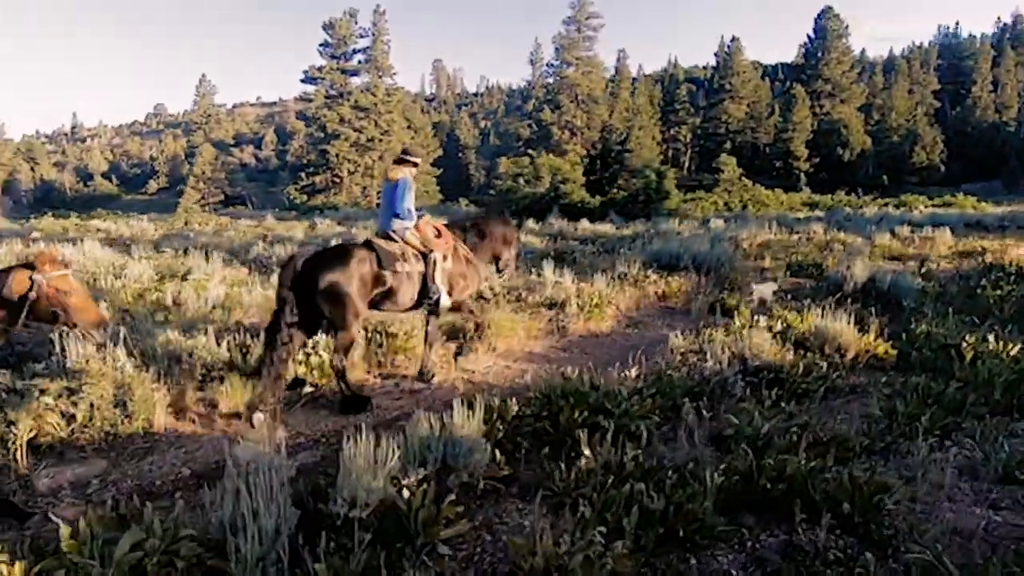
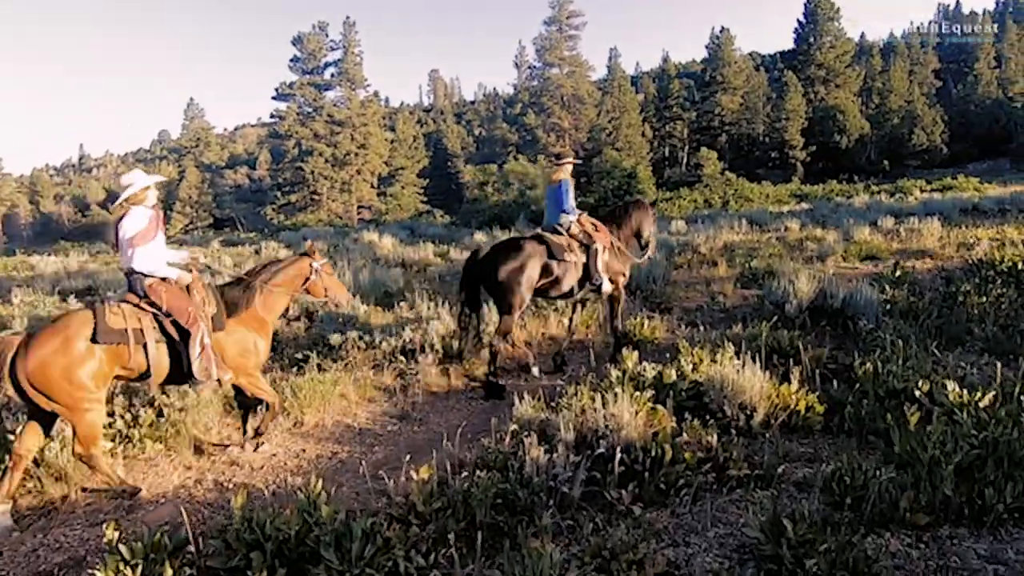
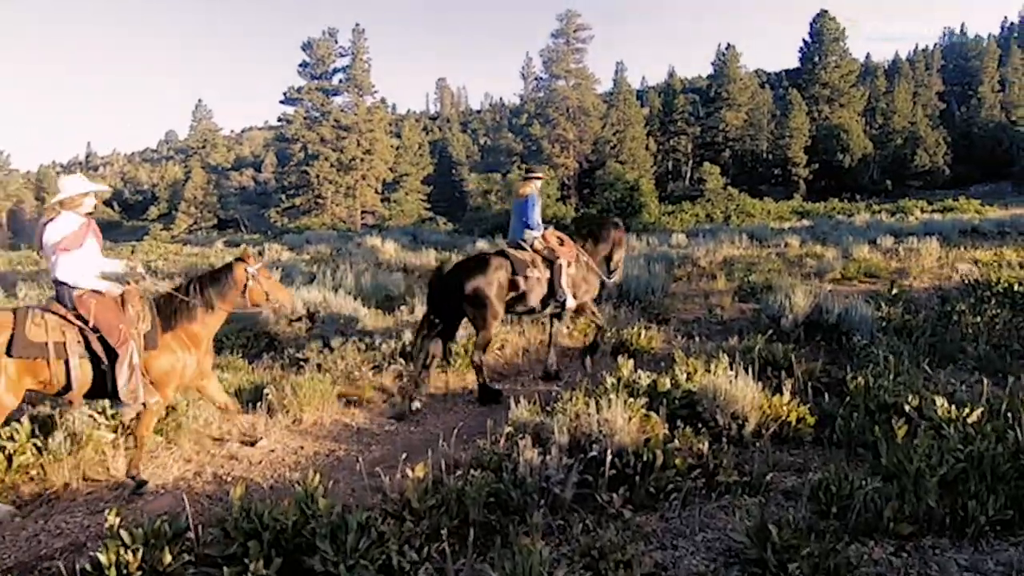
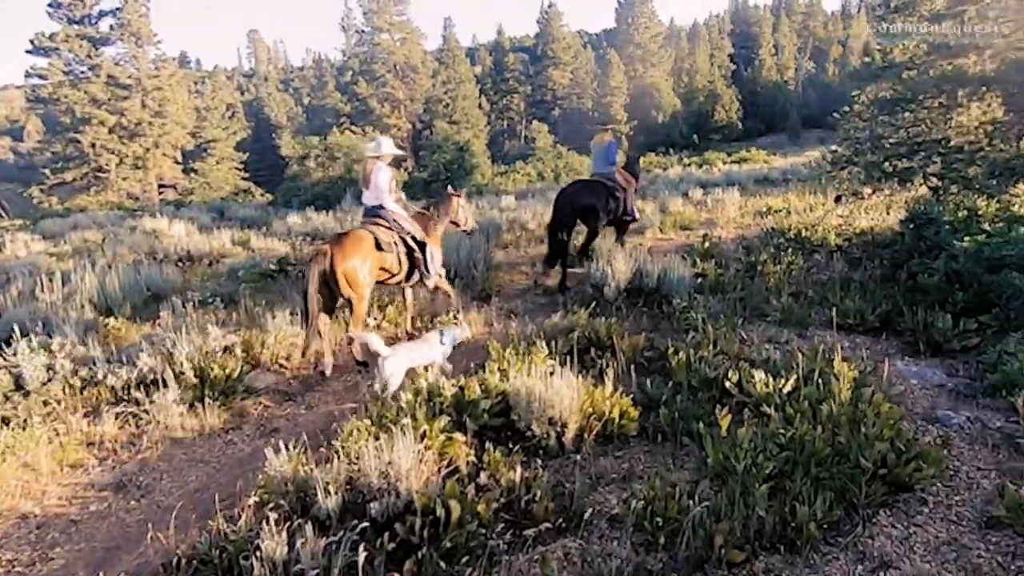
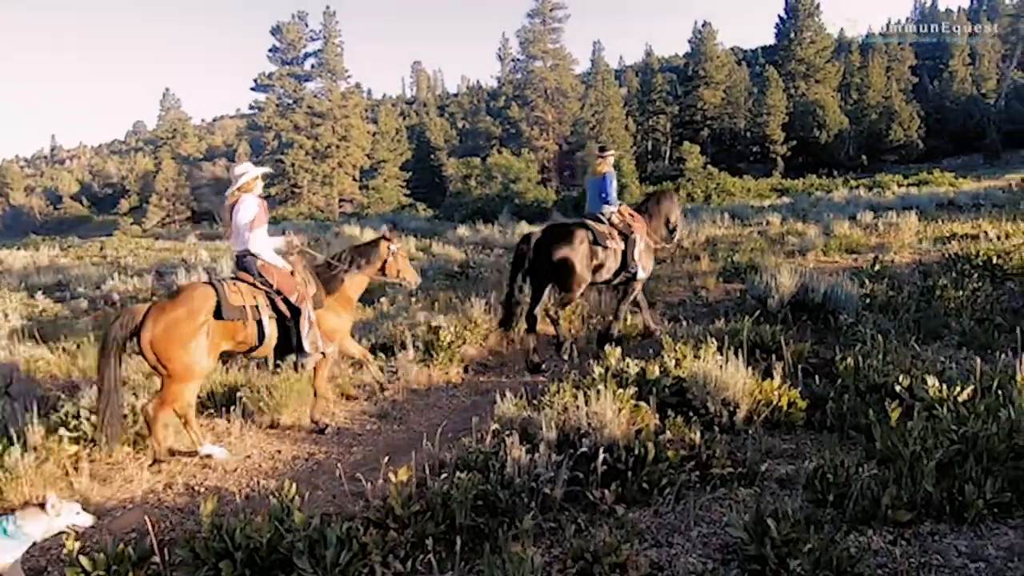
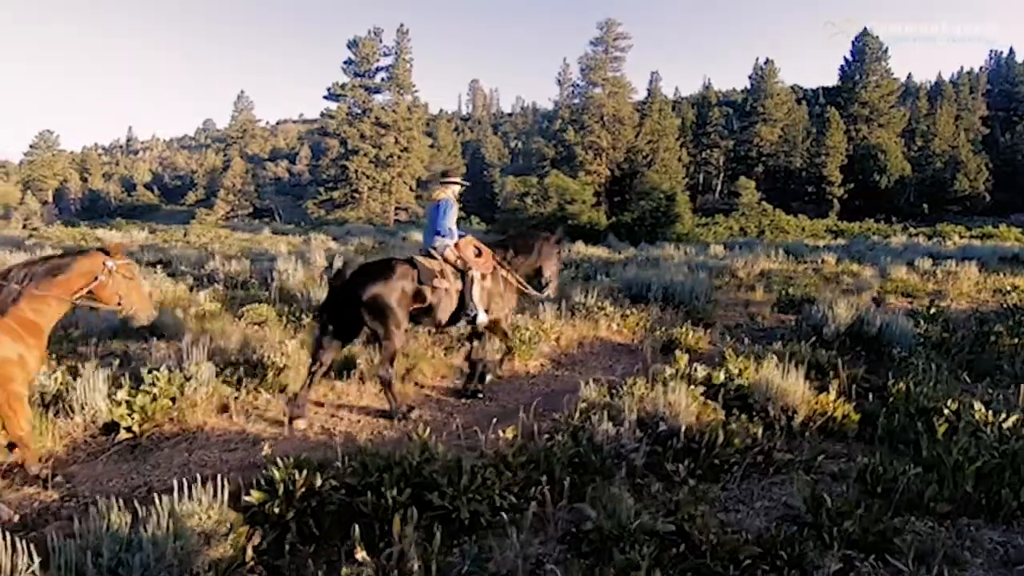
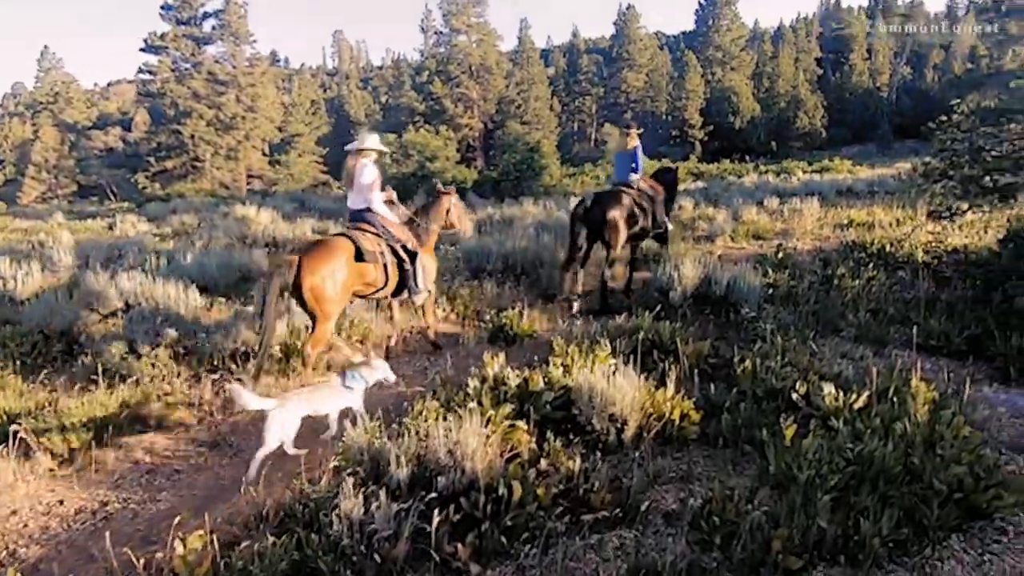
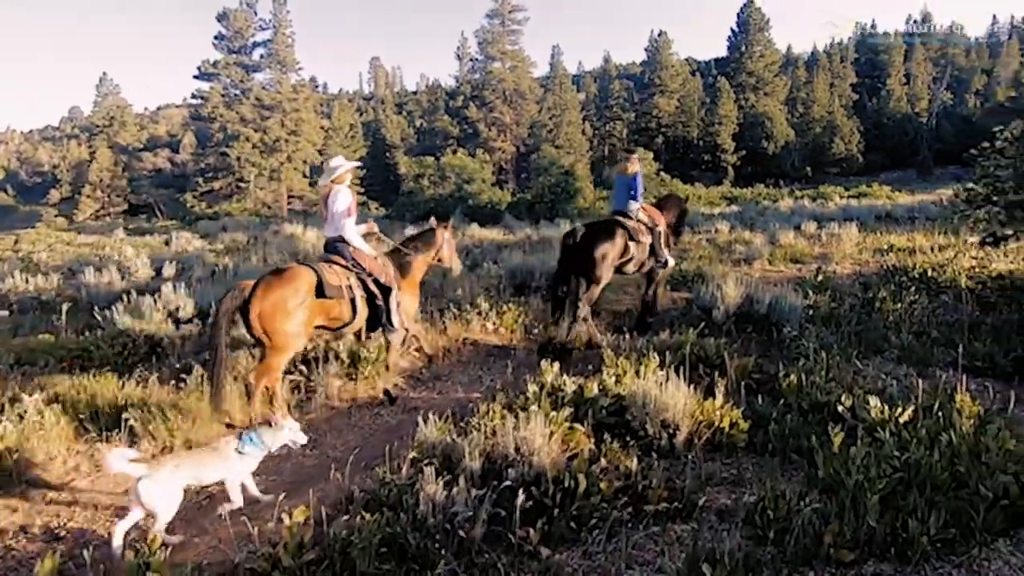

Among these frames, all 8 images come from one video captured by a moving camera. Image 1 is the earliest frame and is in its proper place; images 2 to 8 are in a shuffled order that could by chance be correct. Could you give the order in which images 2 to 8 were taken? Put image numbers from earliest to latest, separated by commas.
6, 3, 2, 5, 8, 7, 4
